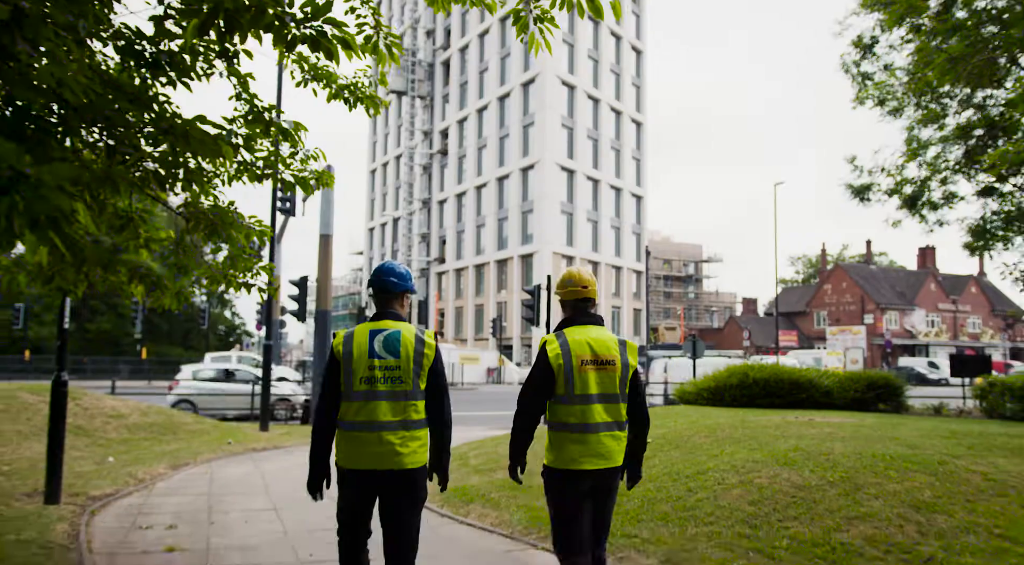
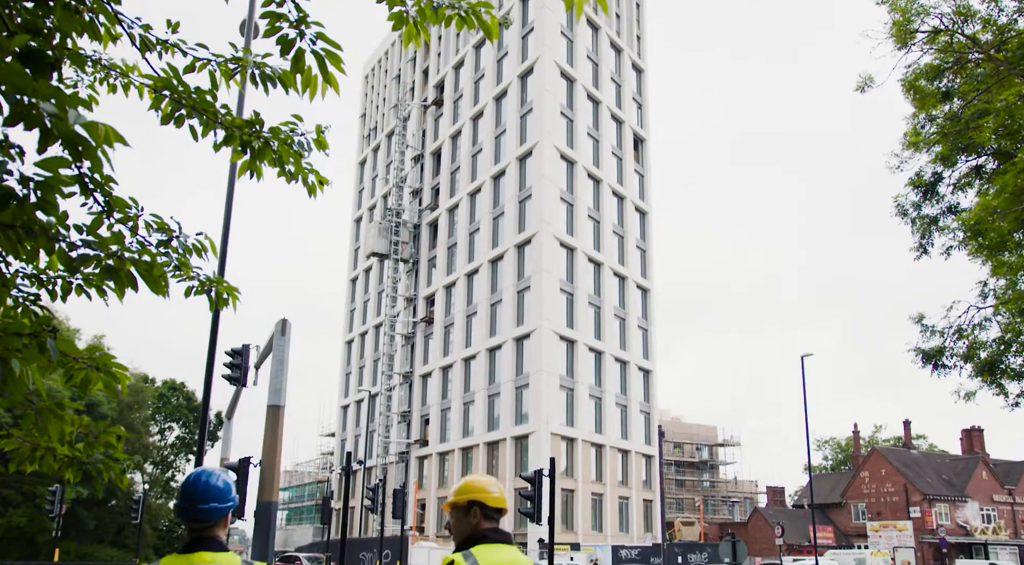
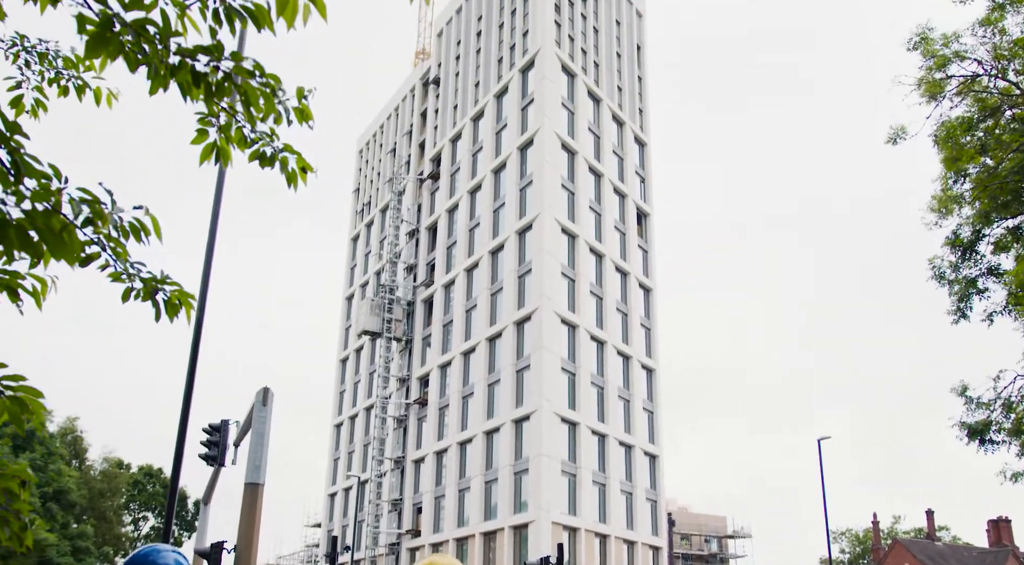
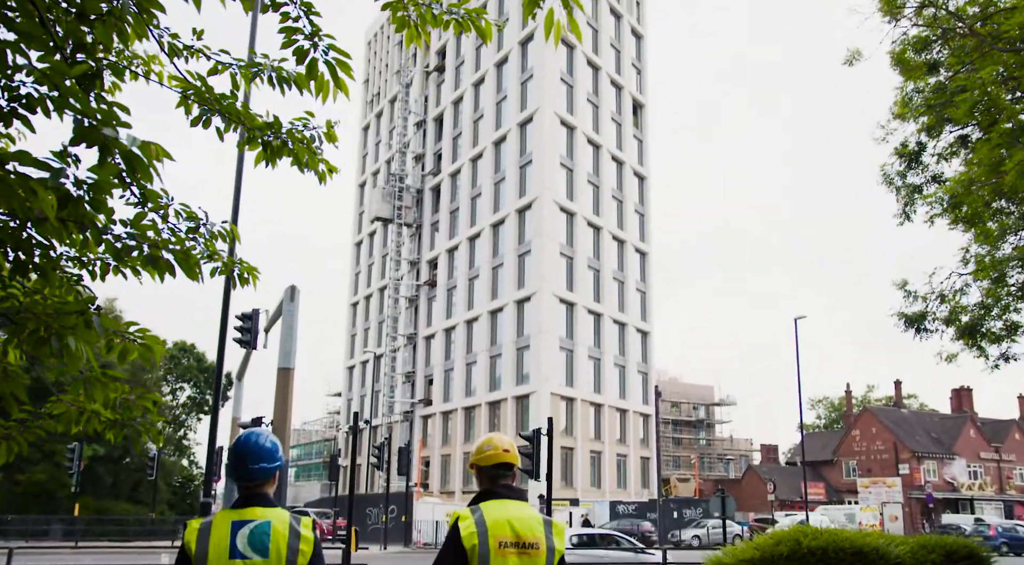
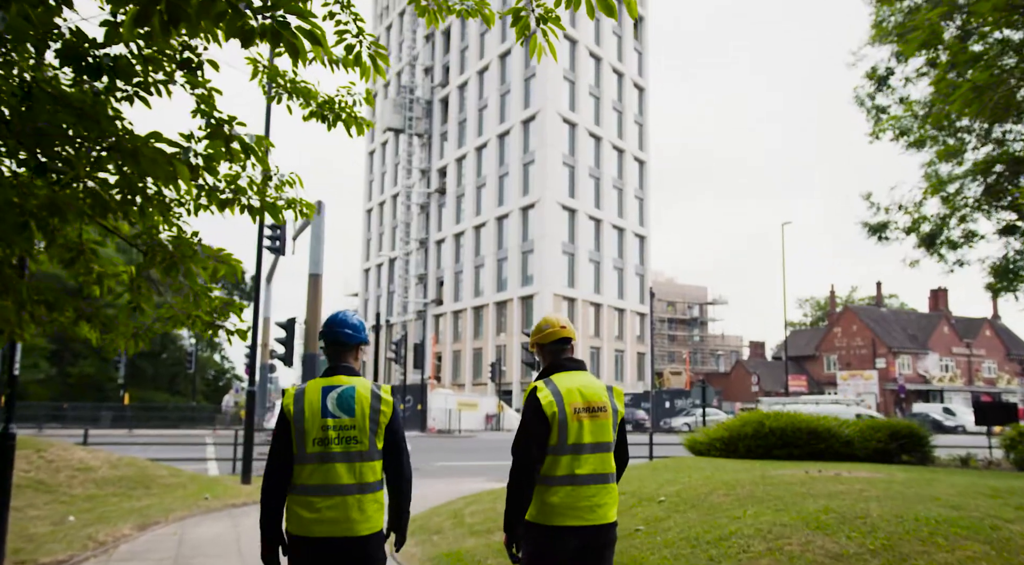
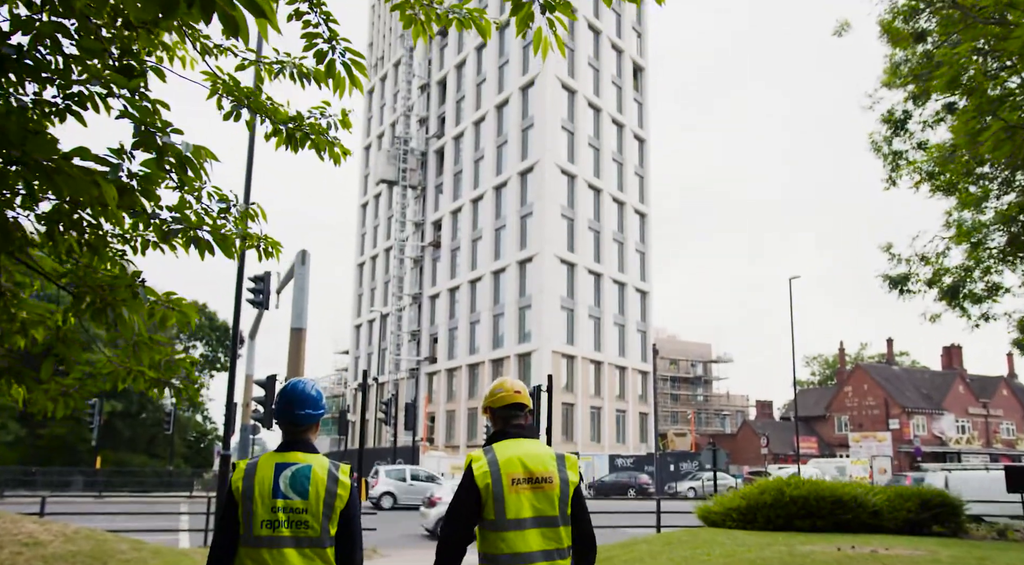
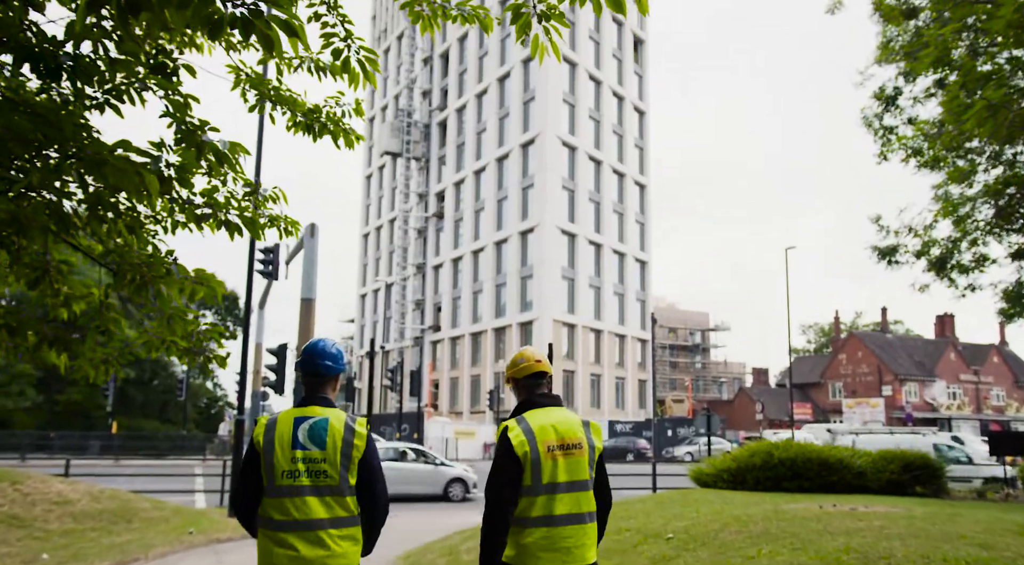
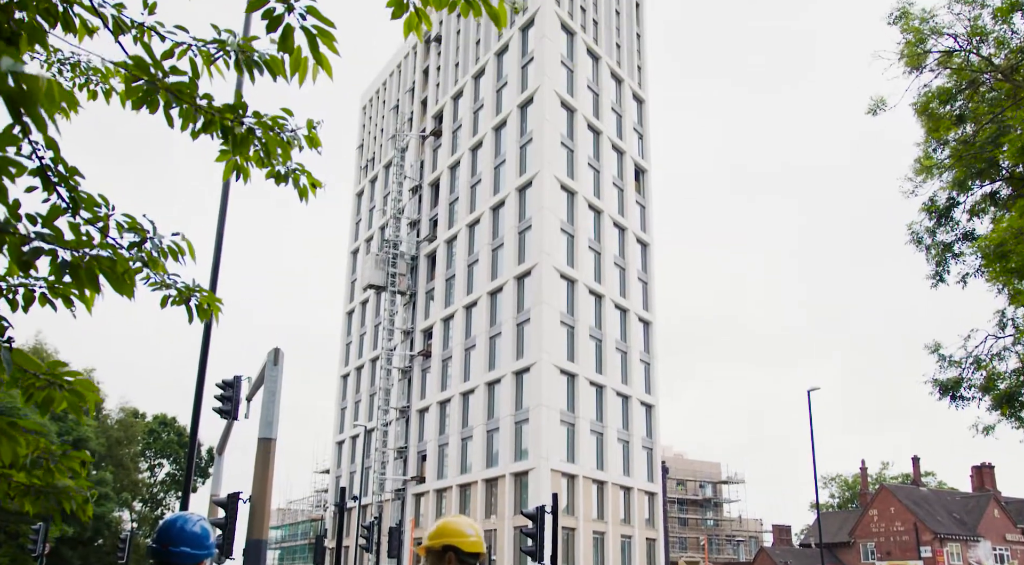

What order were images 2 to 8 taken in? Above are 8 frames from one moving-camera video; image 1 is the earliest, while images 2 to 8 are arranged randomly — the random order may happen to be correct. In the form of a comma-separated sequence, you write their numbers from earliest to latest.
5, 7, 6, 4, 2, 8, 3
